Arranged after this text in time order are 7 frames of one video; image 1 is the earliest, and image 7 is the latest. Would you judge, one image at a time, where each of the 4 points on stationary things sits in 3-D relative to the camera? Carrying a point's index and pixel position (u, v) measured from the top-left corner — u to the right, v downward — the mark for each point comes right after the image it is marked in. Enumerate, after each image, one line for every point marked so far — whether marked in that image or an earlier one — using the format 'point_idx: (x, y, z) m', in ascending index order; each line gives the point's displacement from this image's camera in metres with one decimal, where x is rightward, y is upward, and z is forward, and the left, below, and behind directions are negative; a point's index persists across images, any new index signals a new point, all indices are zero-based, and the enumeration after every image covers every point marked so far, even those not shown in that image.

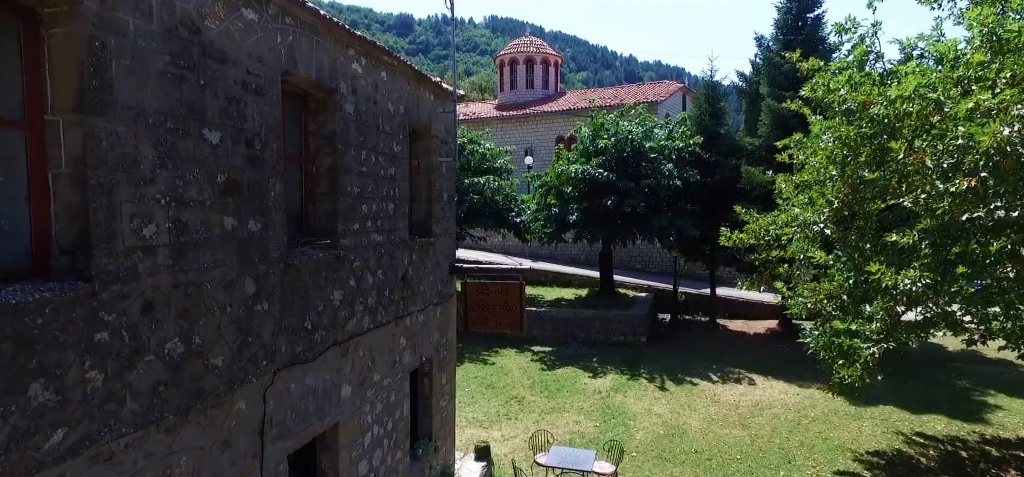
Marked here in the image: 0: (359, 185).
0: (-1.4, +0.5, +6.0) m
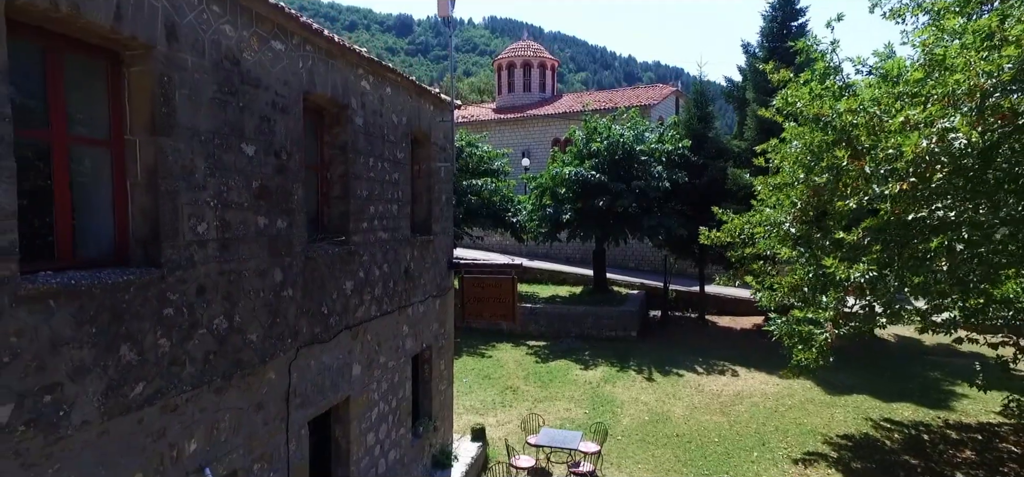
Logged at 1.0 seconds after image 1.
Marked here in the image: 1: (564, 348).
0: (-1.5, +0.5, +6.8) m
1: (+1.4, -2.9, +17.8) m
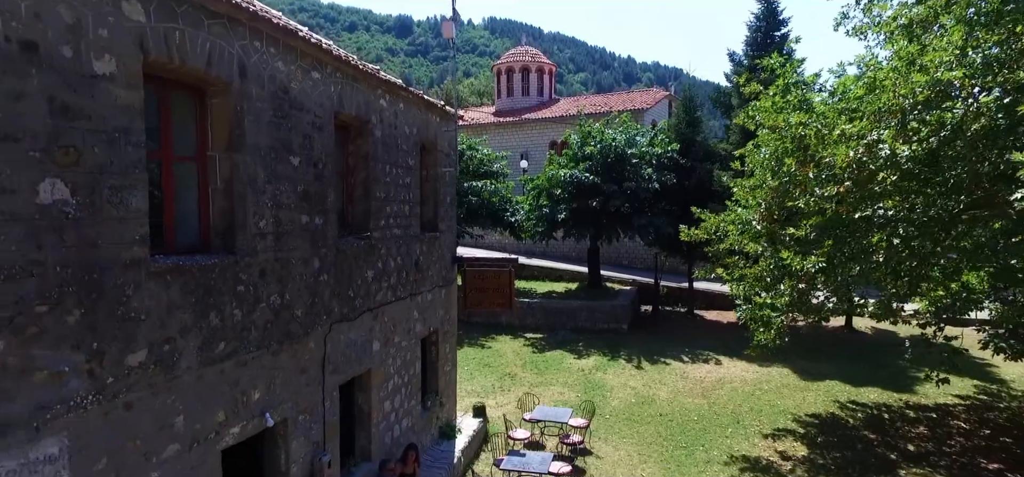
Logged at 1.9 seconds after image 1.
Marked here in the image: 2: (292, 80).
0: (-1.5, +0.6, +8.0) m
1: (+1.4, -2.9, +19.0) m
2: (-2.0, +1.4, +6.0) m
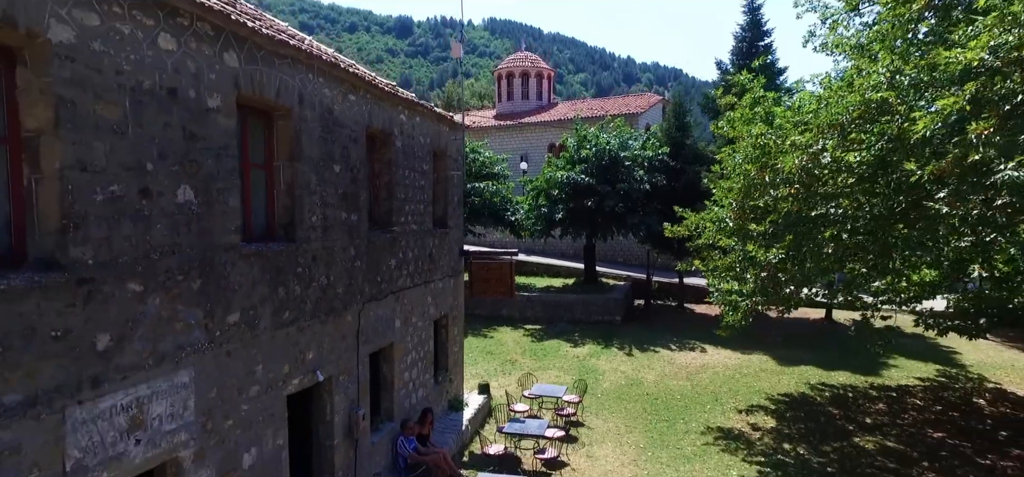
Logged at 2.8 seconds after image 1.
0: (-1.5, +0.6, +9.4) m
1: (+1.4, -2.8, +20.4) m
2: (-2.0, +1.5, +7.4) m
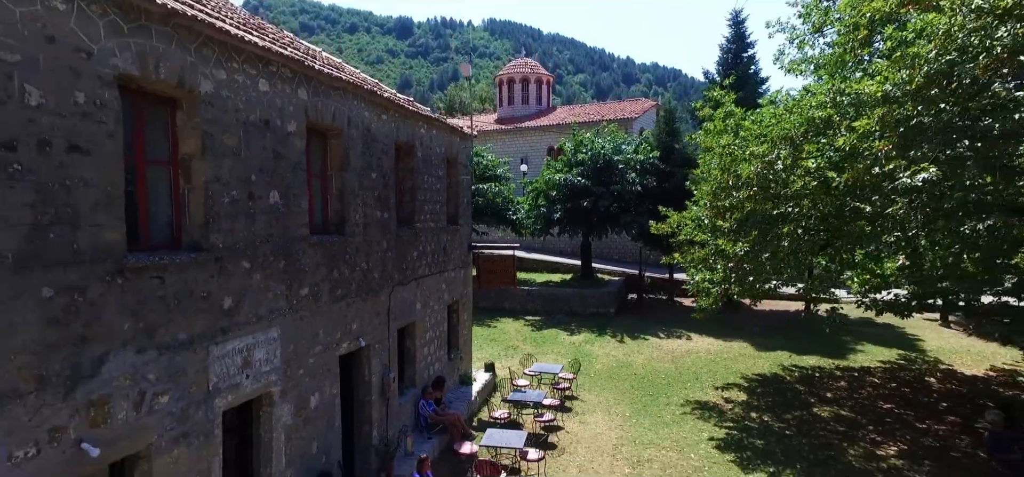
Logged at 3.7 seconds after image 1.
0: (-1.5, +0.7, +11.1) m
1: (+1.4, -2.7, +22.1) m
2: (-1.9, +1.6, +9.1) m
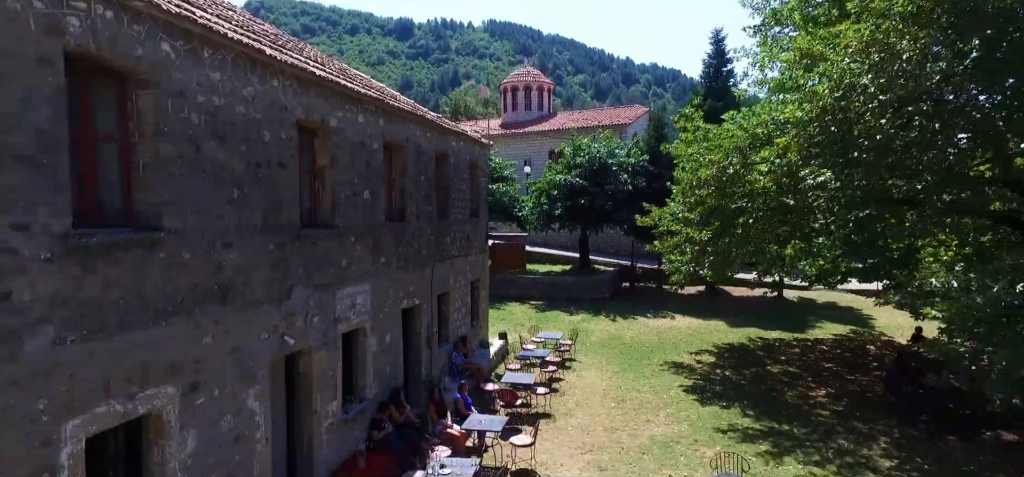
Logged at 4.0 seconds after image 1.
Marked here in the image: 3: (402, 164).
0: (-1.2, +1.0, +14.2) m
1: (+1.7, -2.5, +25.2) m
2: (-1.7, +1.8, +12.2) m
3: (-1.9, +1.3, +11.3) m
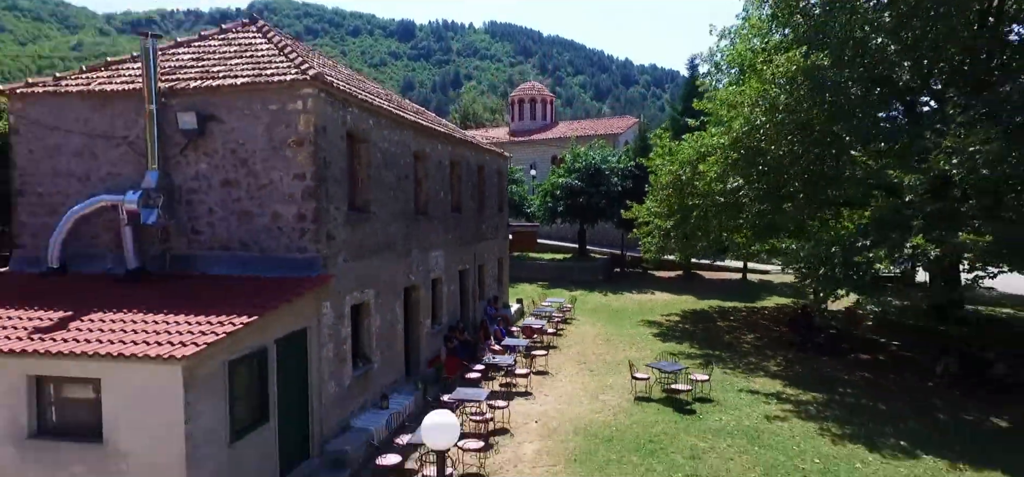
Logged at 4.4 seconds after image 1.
0: (-0.7, +1.3, +19.8) m
1: (+2.2, -2.1, +30.8) m
2: (-1.2, +2.2, +17.8) m
3: (-1.4, +1.6, +17.0) m
